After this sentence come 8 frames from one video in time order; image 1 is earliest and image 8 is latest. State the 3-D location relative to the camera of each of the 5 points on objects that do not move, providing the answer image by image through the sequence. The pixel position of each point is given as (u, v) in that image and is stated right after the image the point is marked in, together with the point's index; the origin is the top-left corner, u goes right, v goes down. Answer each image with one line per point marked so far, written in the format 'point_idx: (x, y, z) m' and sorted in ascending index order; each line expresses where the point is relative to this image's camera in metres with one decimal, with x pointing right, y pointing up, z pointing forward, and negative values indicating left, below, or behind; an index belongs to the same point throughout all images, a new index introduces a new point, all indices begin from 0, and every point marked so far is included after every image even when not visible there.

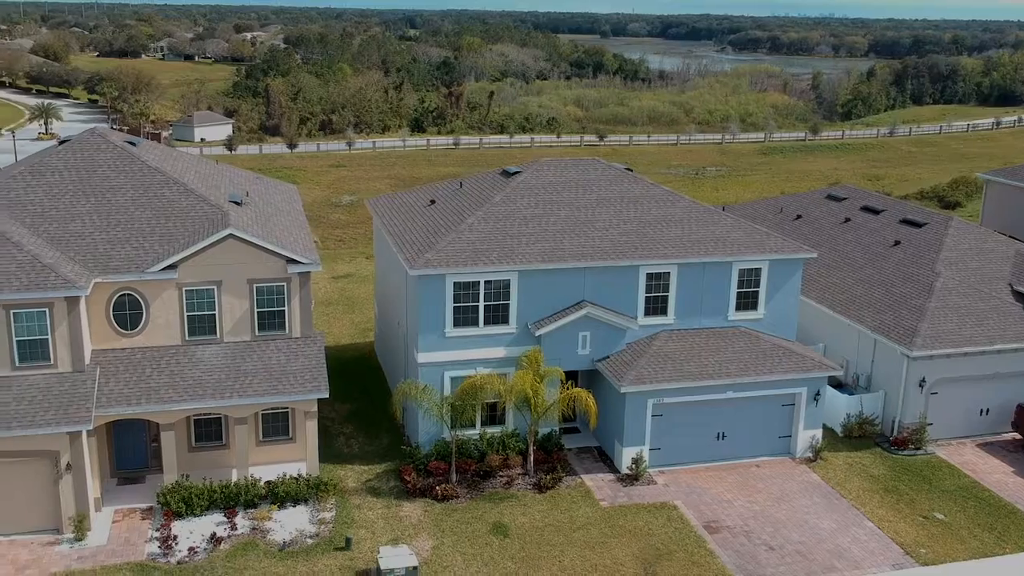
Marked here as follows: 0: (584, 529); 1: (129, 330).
0: (+1.6, -5.3, +18.6) m
1: (-9.0, -1.0, +19.8) m
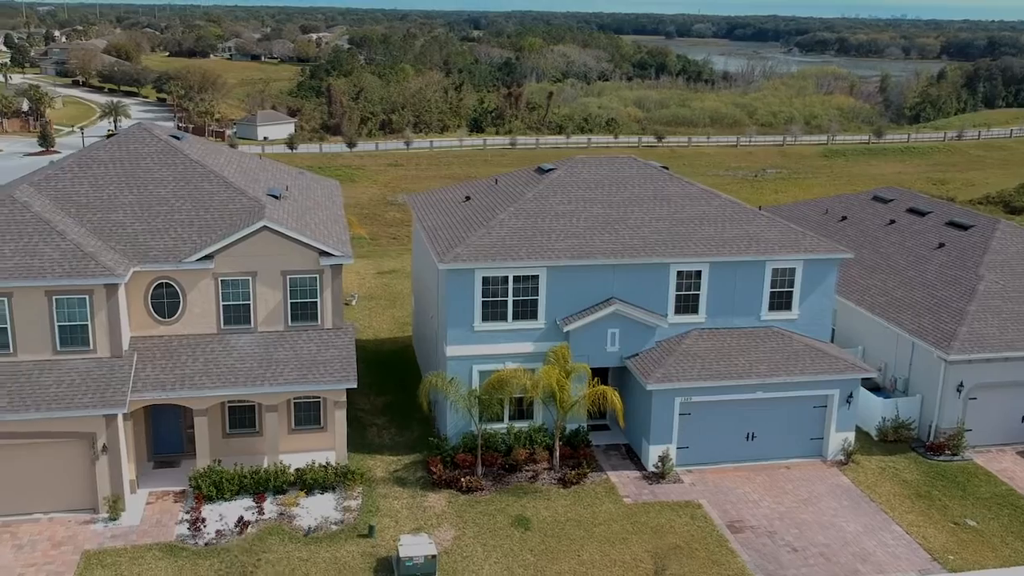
0: (+2.0, -5.2, +18.6) m
1: (-8.3, -0.7, +20.4) m
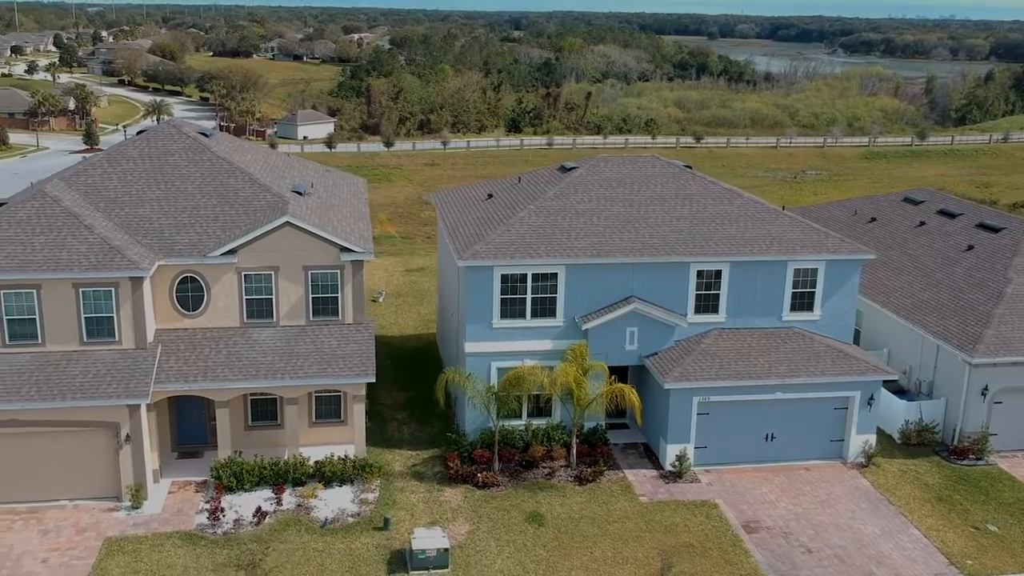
0: (+2.4, -5.1, +18.6) m
1: (-7.9, -0.6, +20.8) m
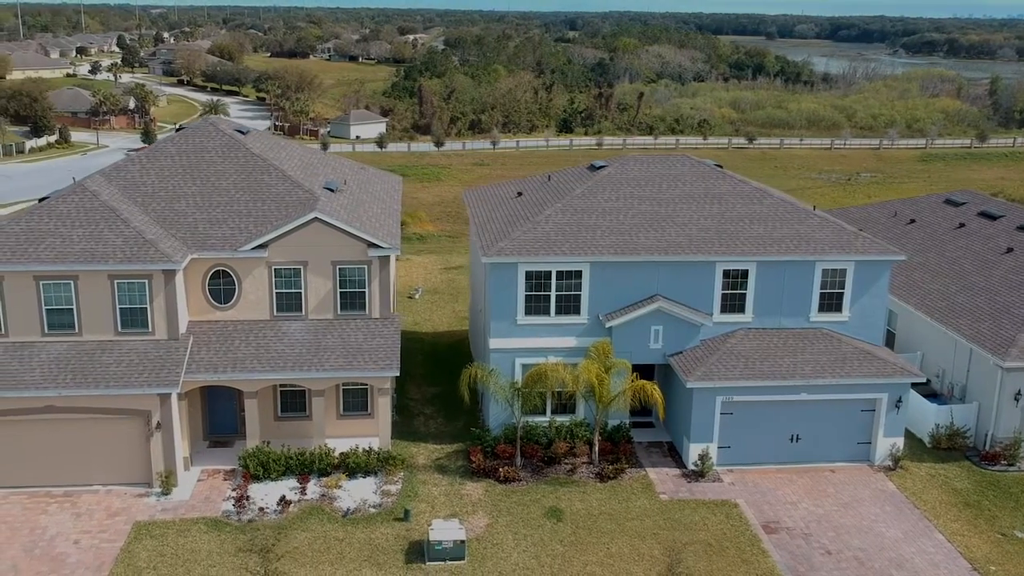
0: (+2.8, -5.1, +18.7) m
1: (-7.3, -0.4, +21.4) m
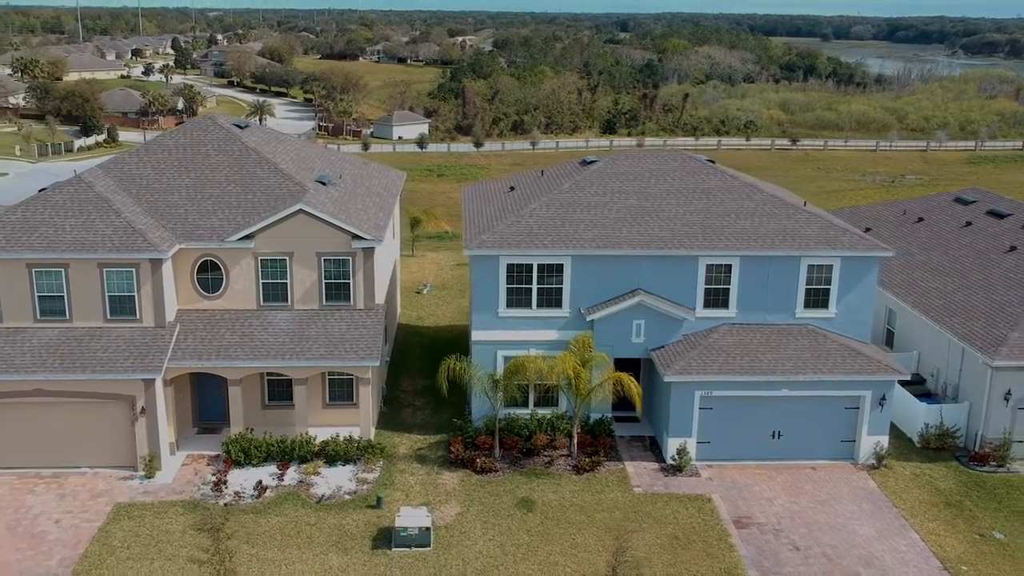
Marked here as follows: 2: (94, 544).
0: (+2.1, -4.9, +18.7) m
1: (-7.8, -0.1, +21.8) m
2: (-8.5, -5.2, +17.3) m
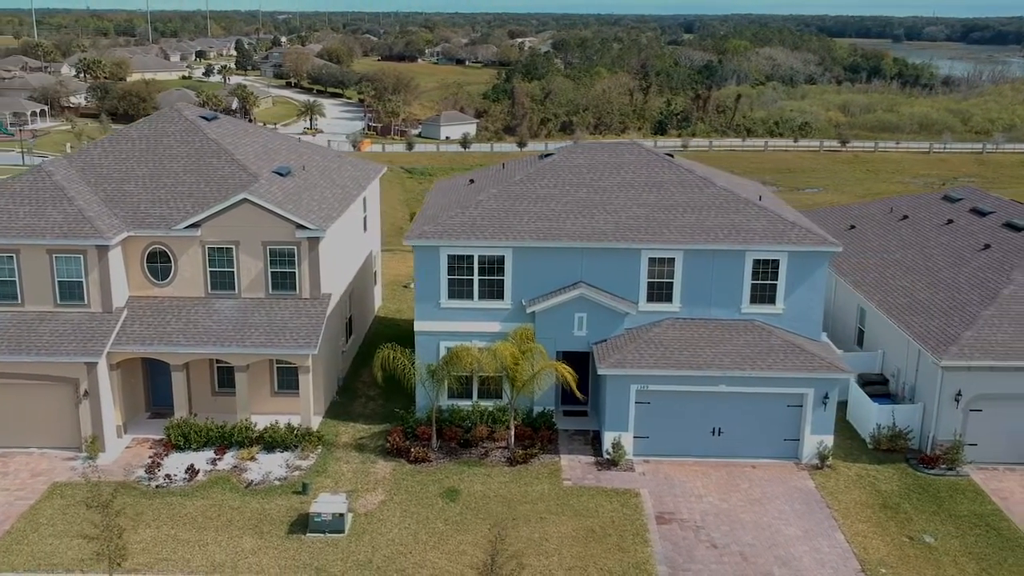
0: (+0.4, -4.7, +18.6) m
1: (-9.2, +0.2, +22.3) m
2: (-10.3, -4.9, +17.8) m
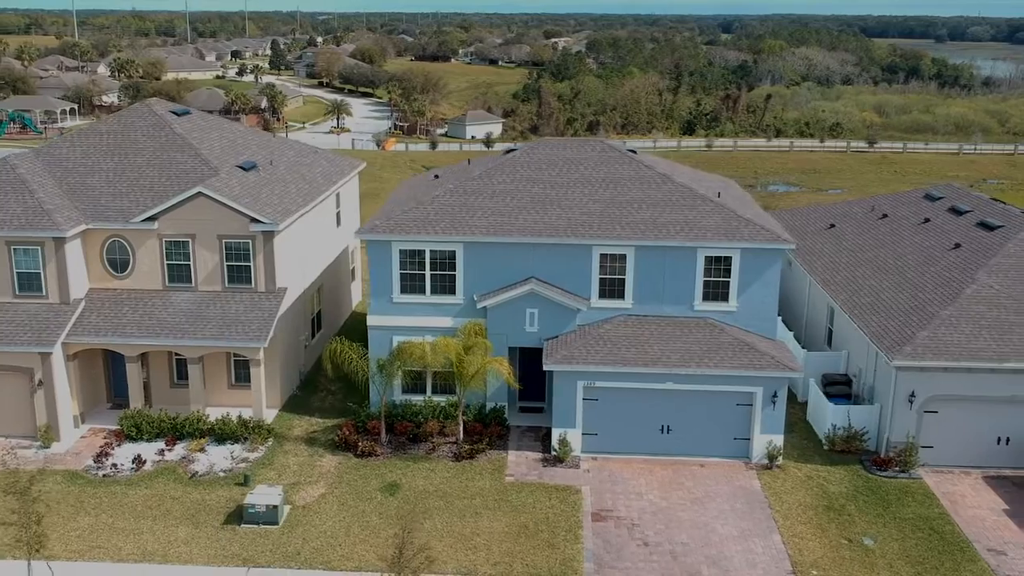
0: (-0.9, -4.6, +18.5) m
1: (-10.4, +0.4, +22.5) m
2: (-11.7, -4.7, +18.1) m
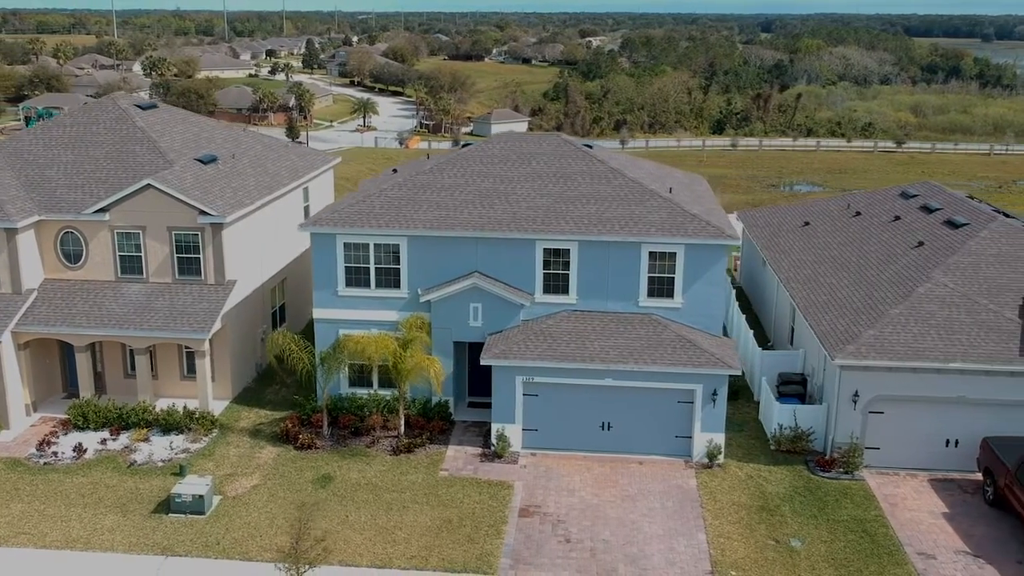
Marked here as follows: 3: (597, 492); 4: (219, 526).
0: (-2.5, -4.5, +18.5) m
1: (-11.8, +0.6, +22.7) m
2: (-13.2, -4.4, +18.4) m
3: (+1.9, -4.5, +18.7) m
4: (-6.0, -4.8, +17.3) m
